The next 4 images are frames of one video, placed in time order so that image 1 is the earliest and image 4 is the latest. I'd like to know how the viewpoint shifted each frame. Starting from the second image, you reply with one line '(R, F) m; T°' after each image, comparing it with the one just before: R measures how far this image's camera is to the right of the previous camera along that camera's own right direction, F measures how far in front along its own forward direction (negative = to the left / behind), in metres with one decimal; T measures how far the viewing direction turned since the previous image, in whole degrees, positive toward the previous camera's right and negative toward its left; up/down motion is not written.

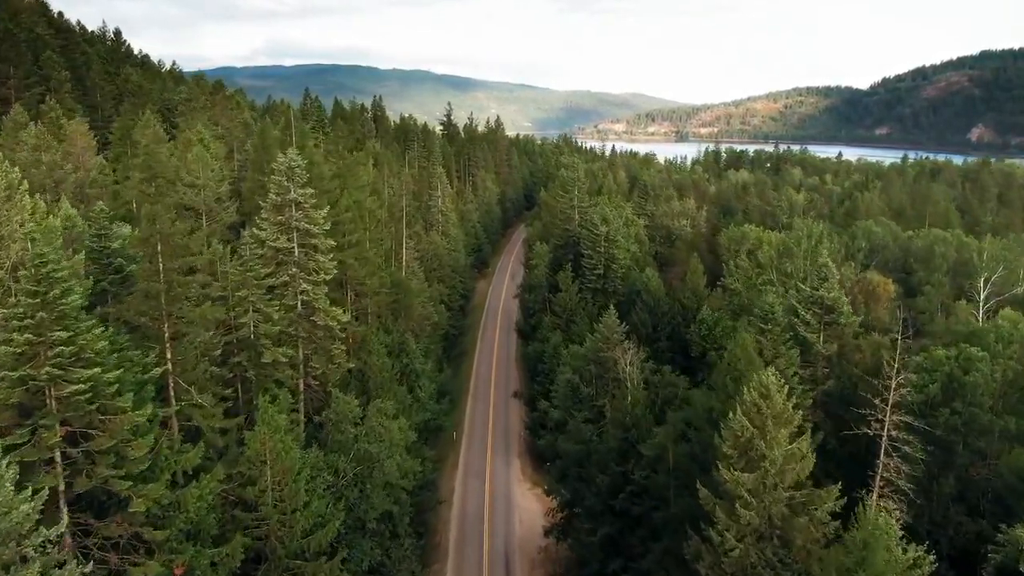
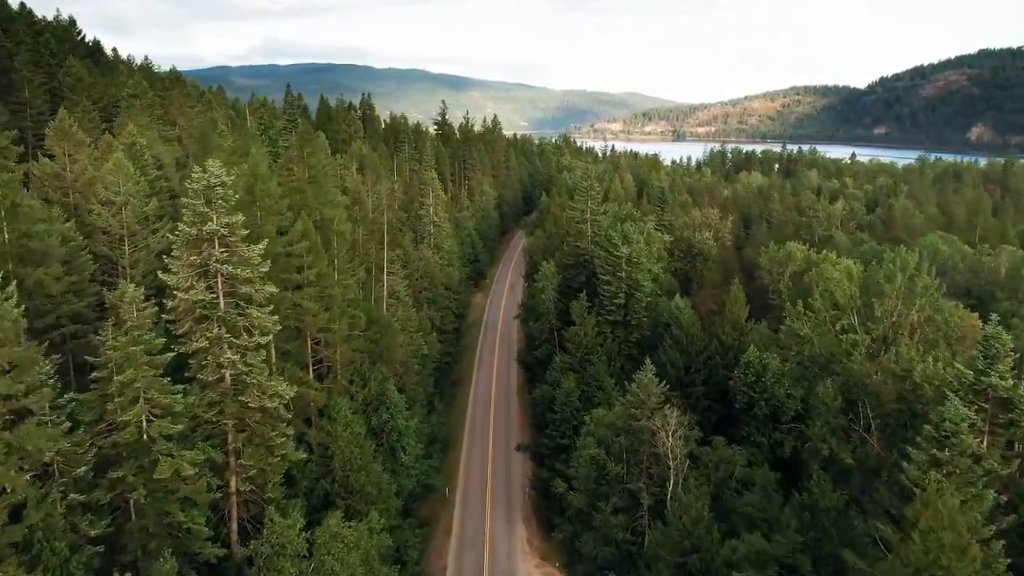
(-0.6, +10.7) m; 0°
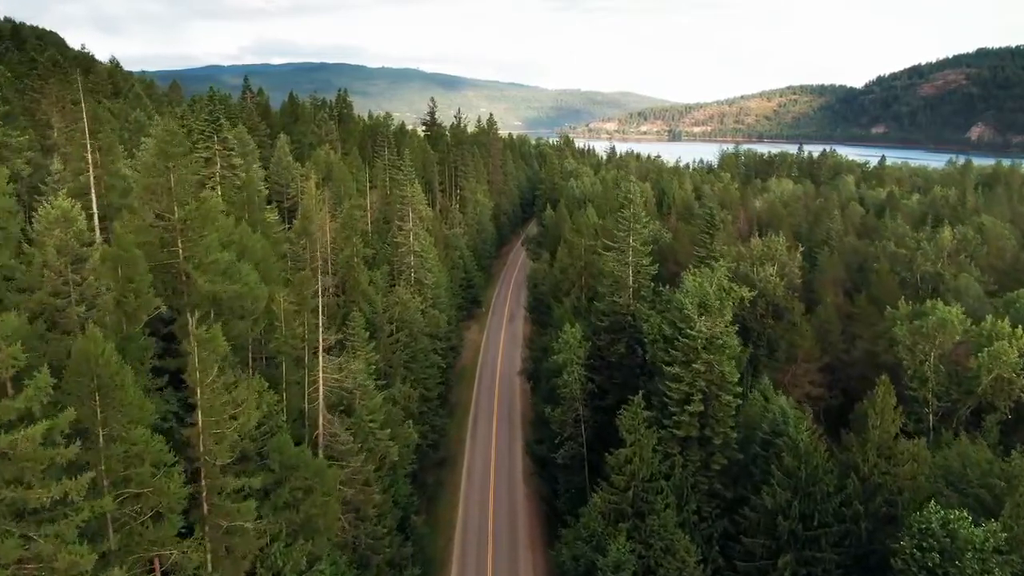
(-0.9, +19.7) m; +1°
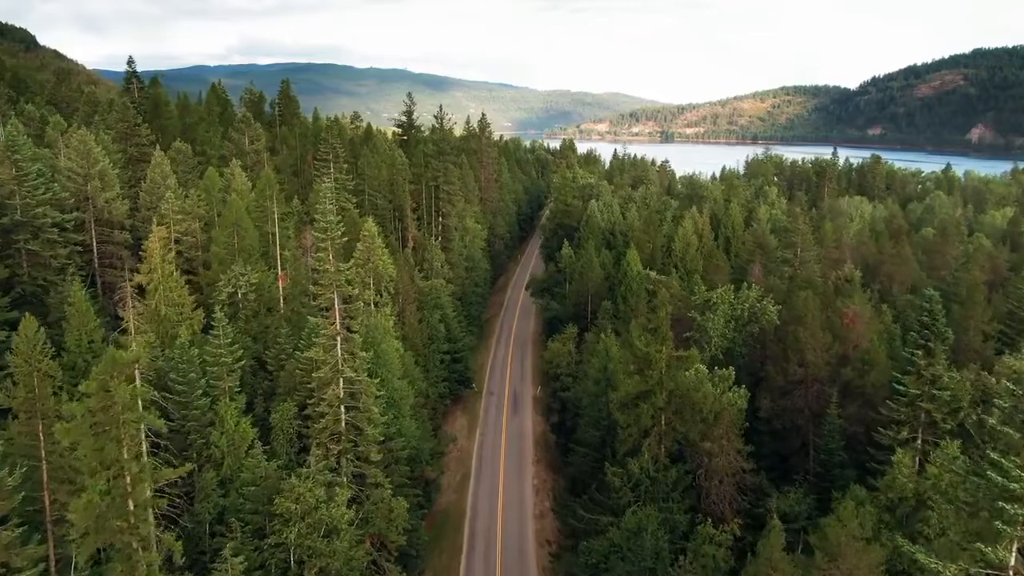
(-1.5, +32.7) m; +1°
